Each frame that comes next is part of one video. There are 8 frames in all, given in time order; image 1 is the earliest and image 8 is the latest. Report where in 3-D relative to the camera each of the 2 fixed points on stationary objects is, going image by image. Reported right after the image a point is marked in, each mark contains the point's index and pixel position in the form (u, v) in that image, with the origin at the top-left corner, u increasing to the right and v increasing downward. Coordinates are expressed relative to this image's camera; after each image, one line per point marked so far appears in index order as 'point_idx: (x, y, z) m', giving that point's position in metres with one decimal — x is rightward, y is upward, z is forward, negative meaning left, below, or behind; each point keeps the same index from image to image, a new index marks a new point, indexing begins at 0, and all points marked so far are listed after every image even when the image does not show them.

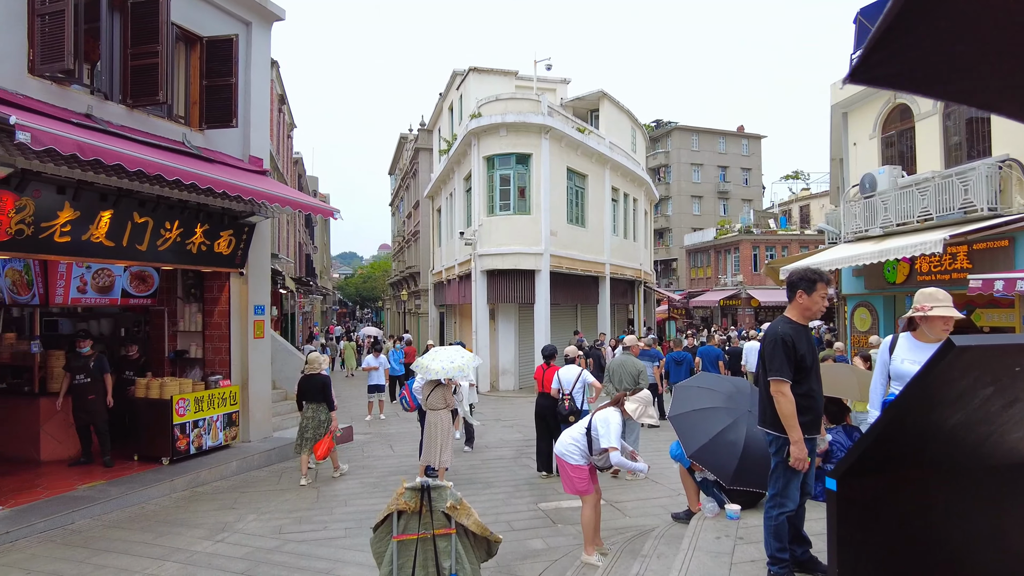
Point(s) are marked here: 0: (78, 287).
0: (-5.4, 0.0, +8.2) m
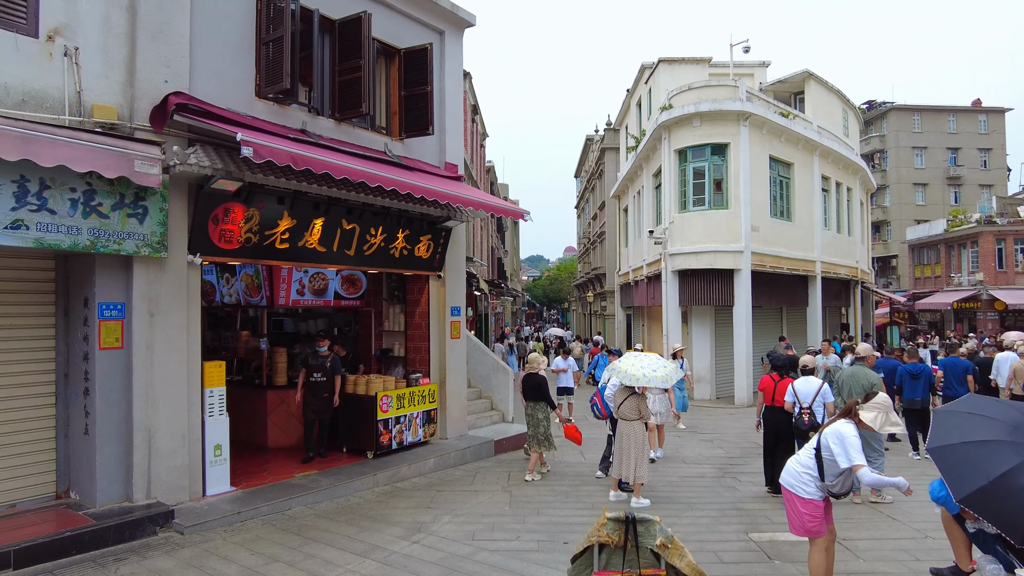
0: (-2.9, 0.0, +9.0) m
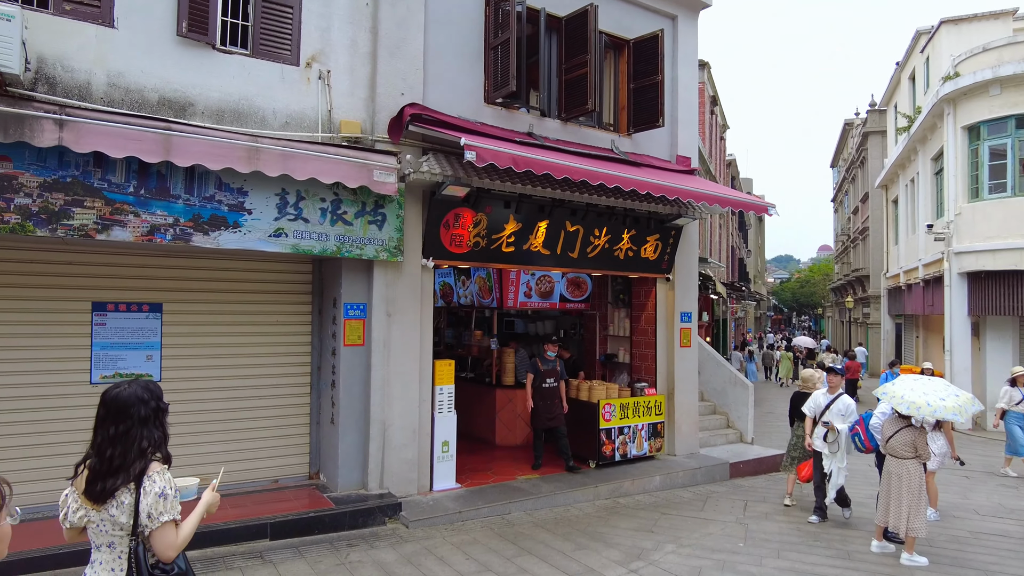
0: (+0.2, -0.1, +9.0) m
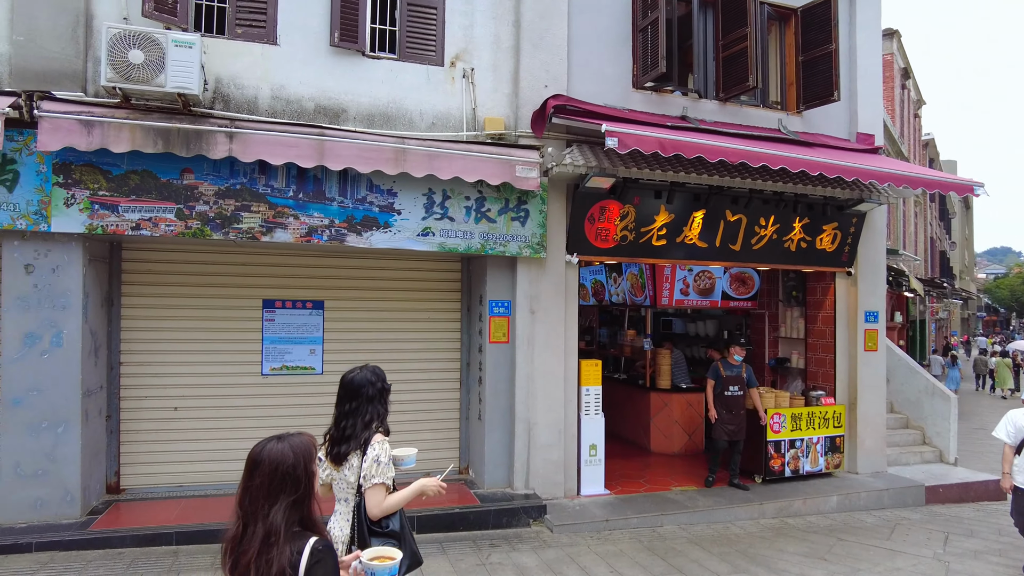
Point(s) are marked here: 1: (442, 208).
0: (+2.2, 0.0, +8.4) m
1: (-0.6, +0.7, +6.0) m
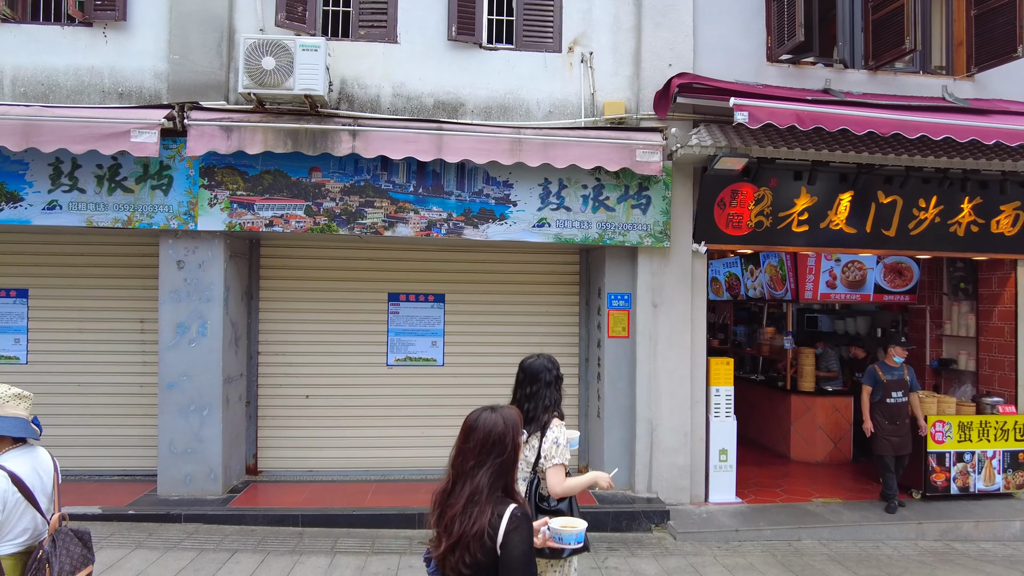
0: (+3.7, +0.1, +7.7) m
1: (+0.4, +0.8, +5.8) m
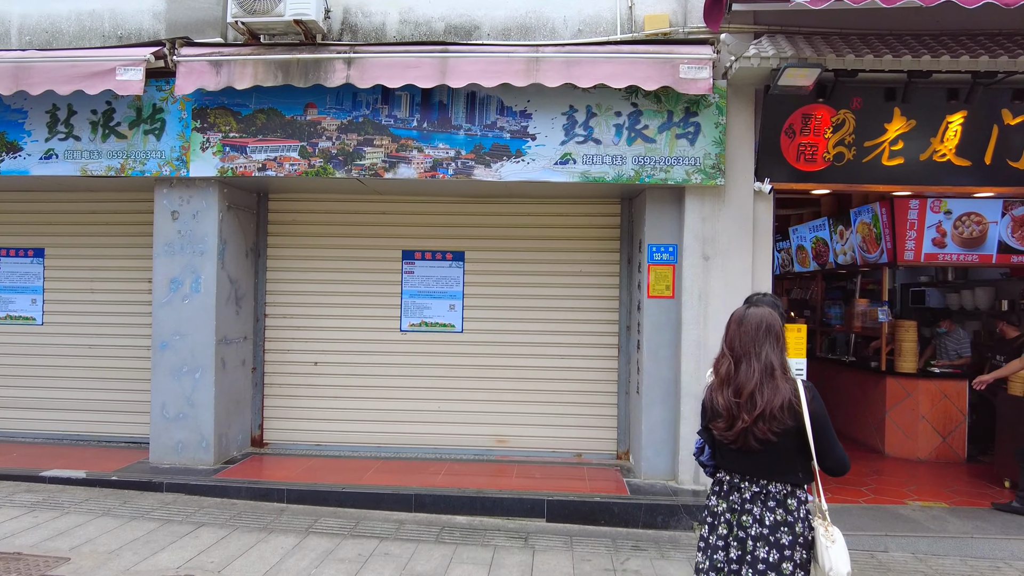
0: (+4.0, +0.4, +6.2) m
1: (+0.6, +1.2, +4.9) m
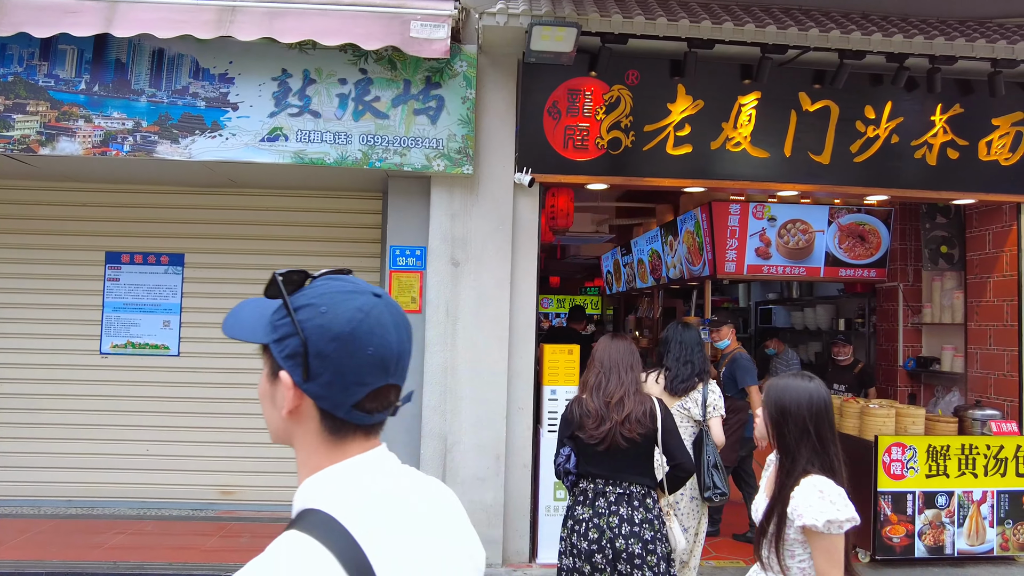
0: (+2.1, +0.3, +5.5) m
1: (-1.3, +1.1, +3.9) m
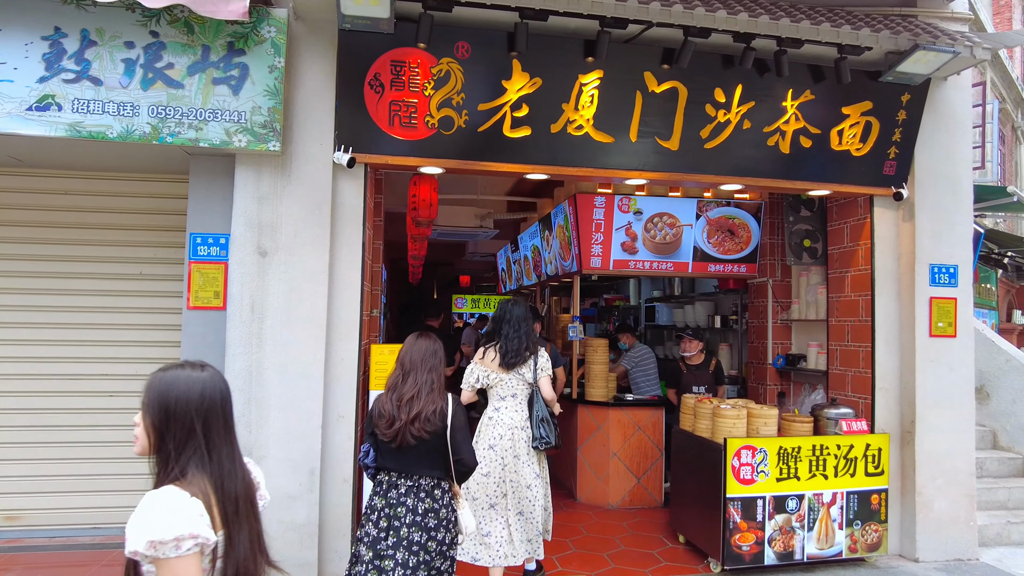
0: (+0.9, +0.3, +5.3) m
1: (-2.2, +1.2, +3.4) m
